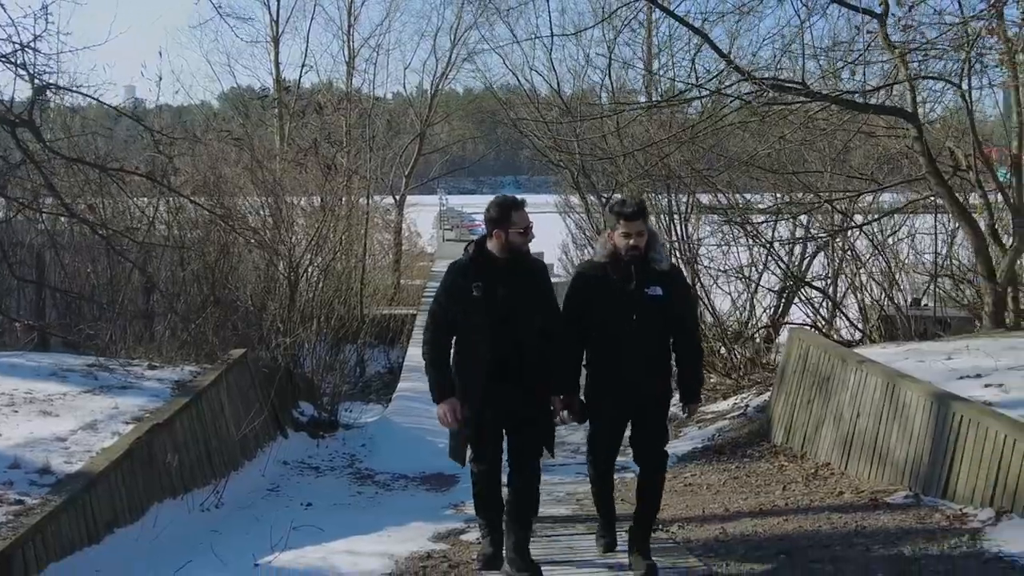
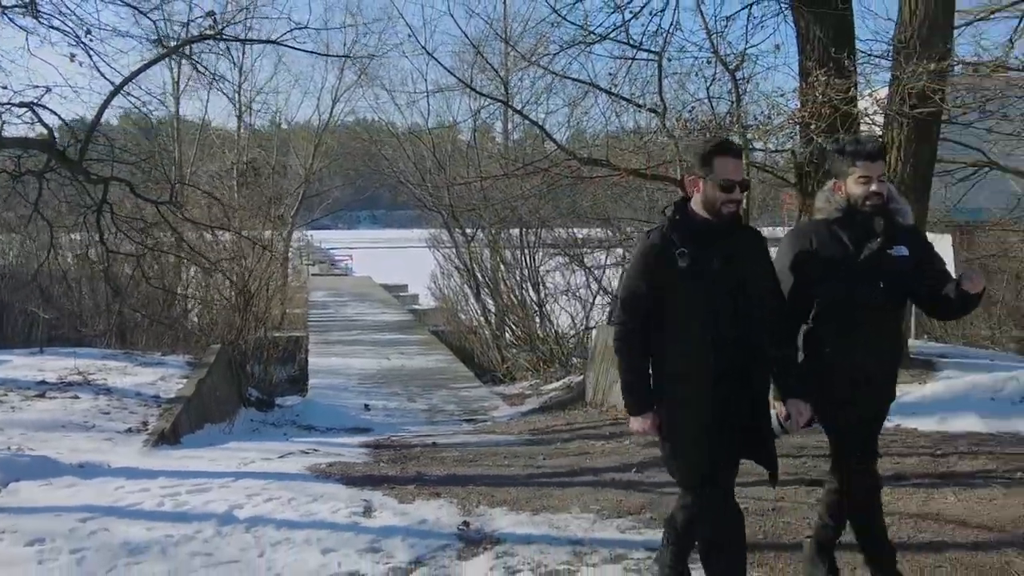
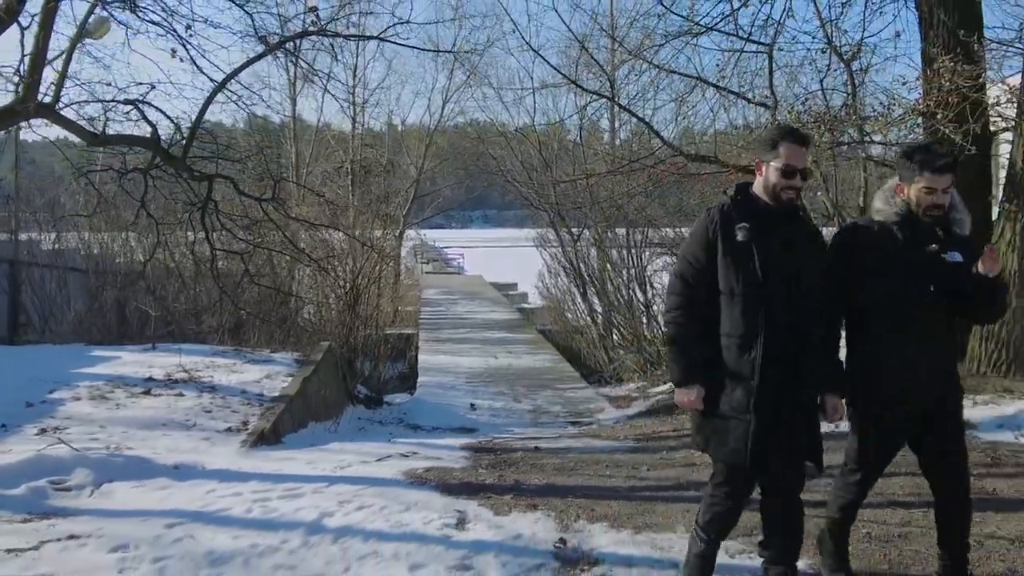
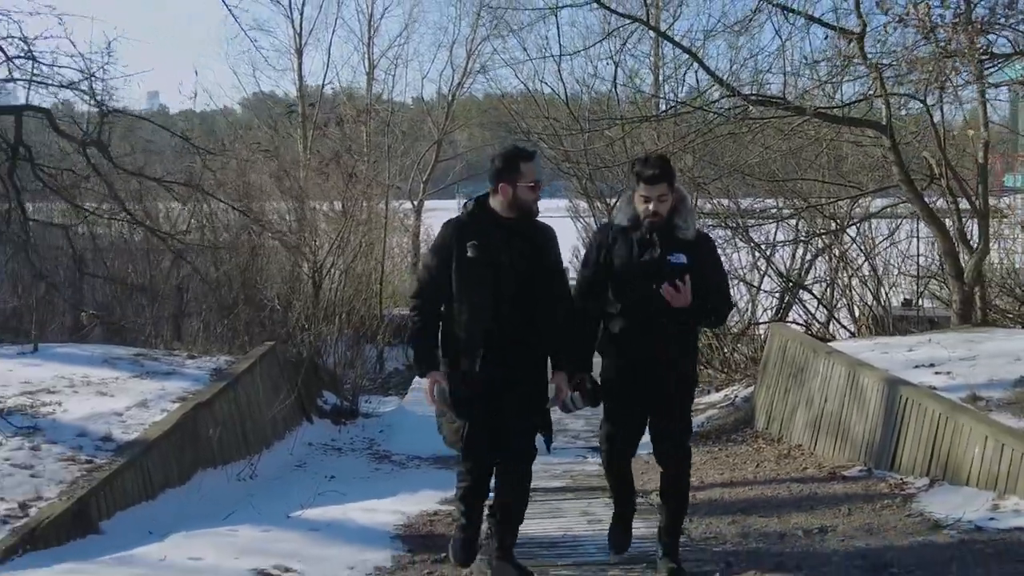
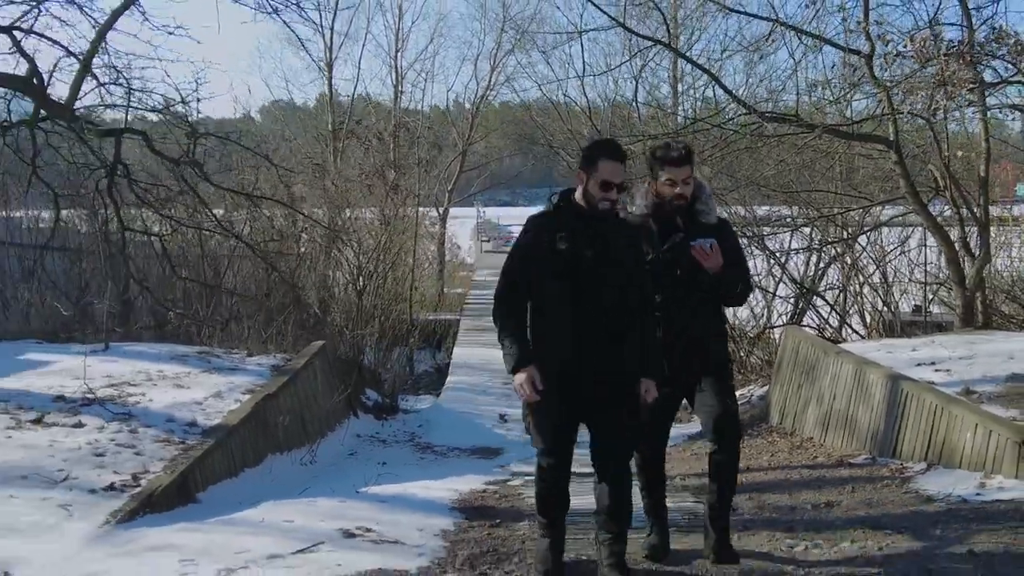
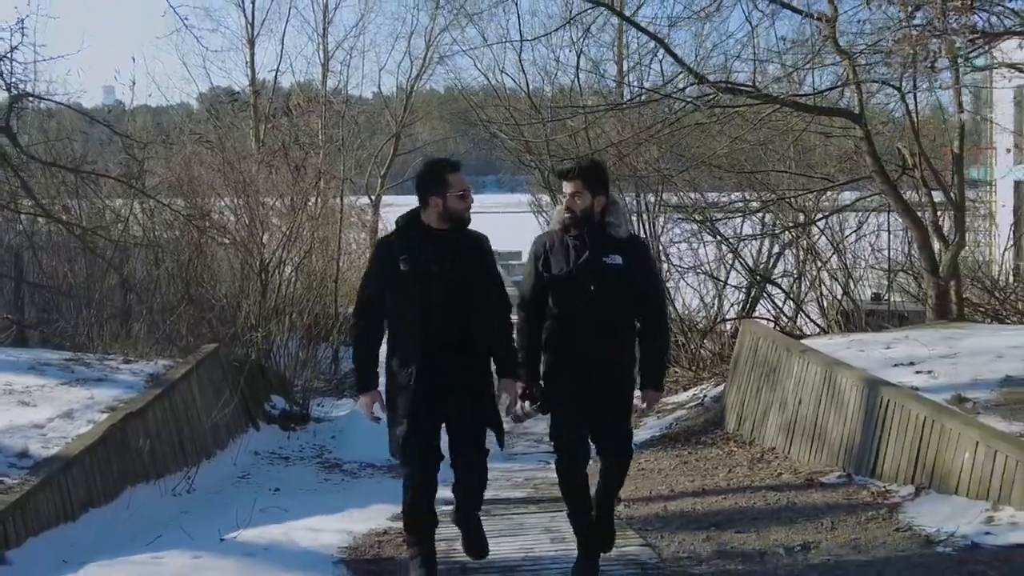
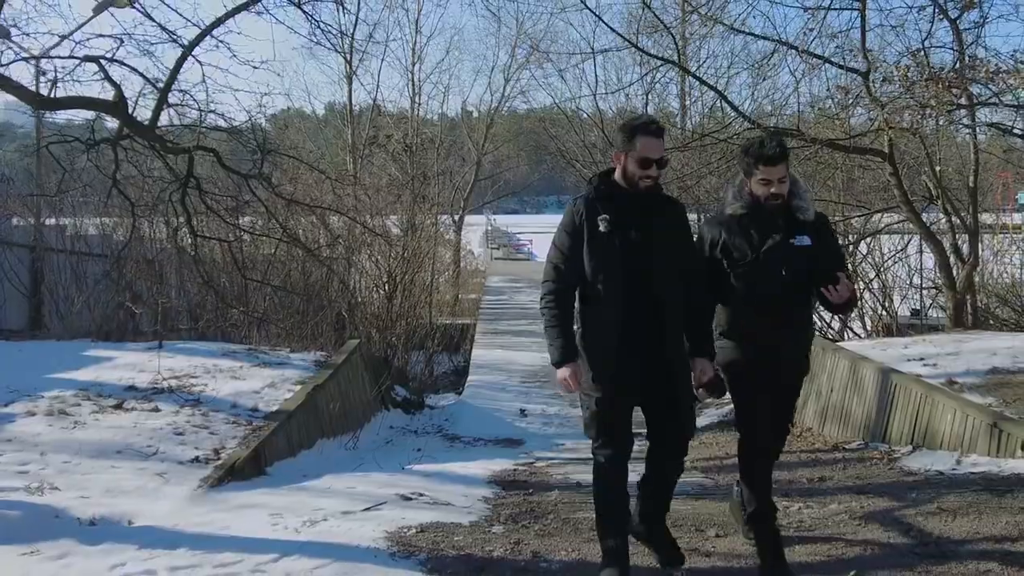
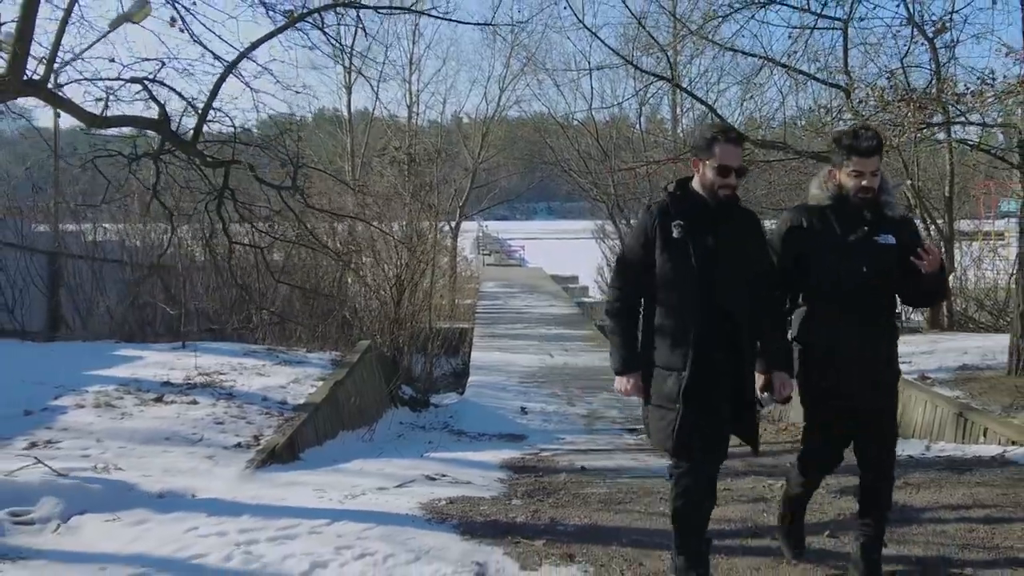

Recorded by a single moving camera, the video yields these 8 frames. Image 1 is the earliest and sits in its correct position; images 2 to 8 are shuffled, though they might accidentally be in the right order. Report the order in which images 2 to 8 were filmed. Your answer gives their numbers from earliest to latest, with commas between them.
6, 4, 5, 7, 8, 3, 2
